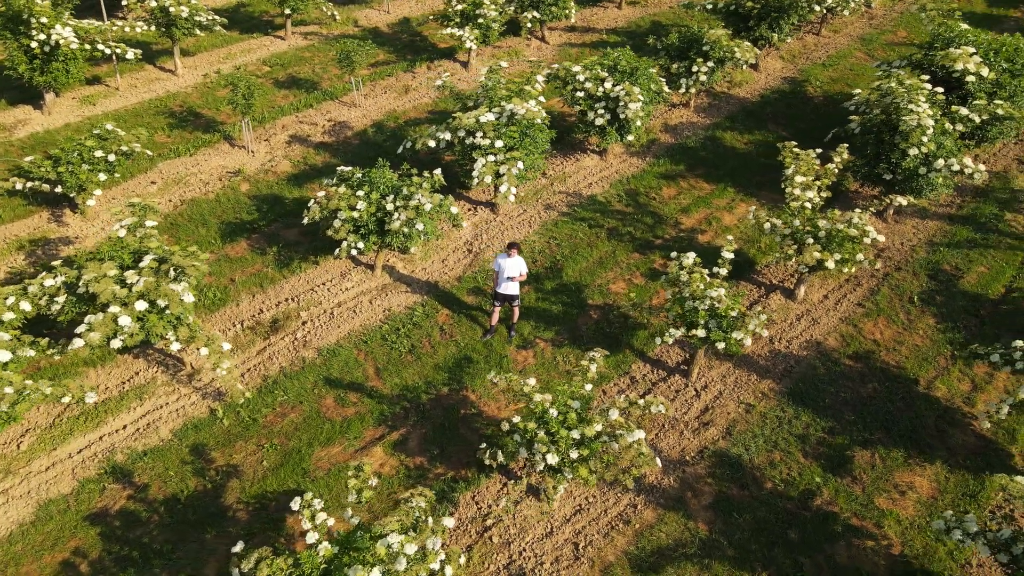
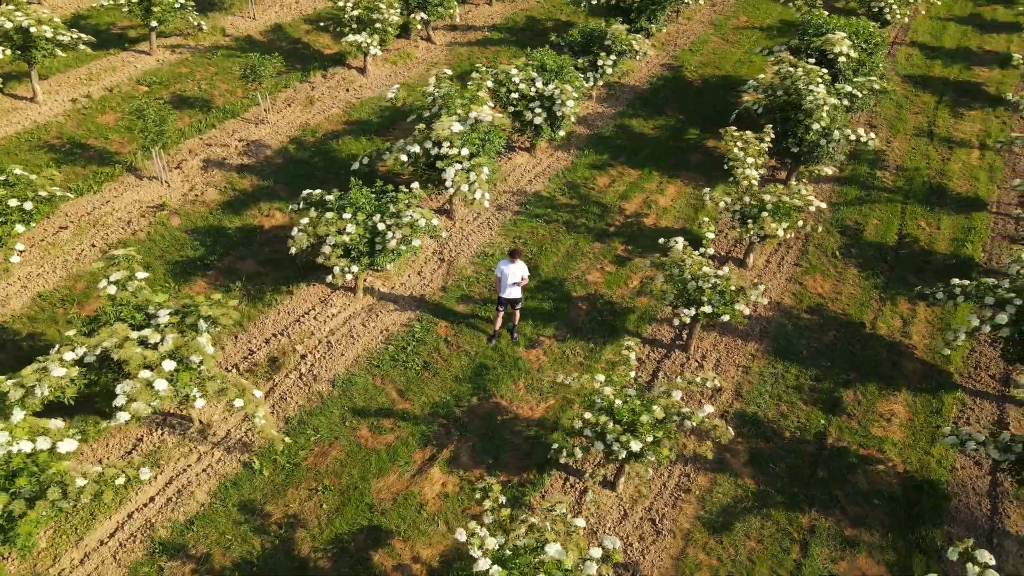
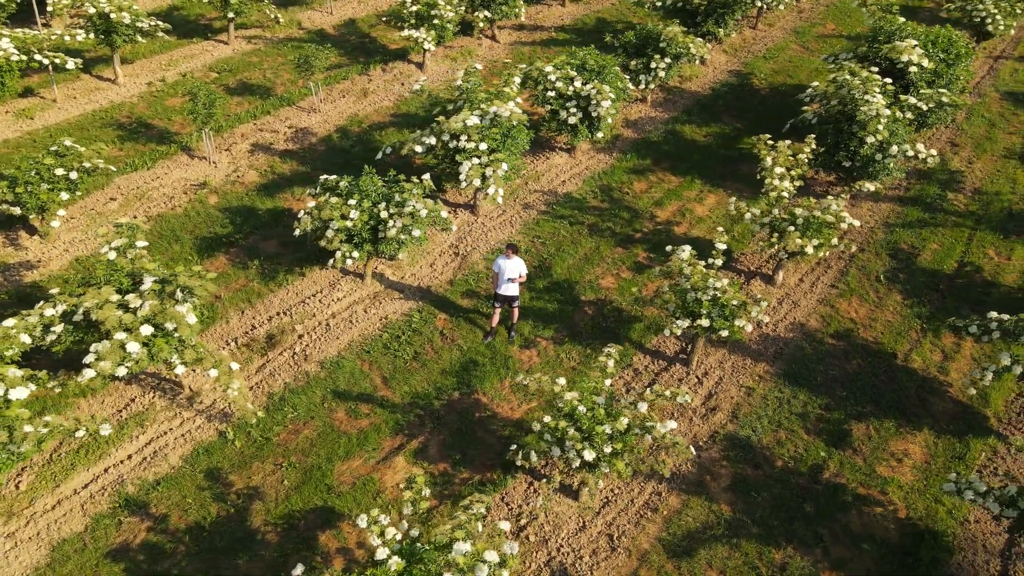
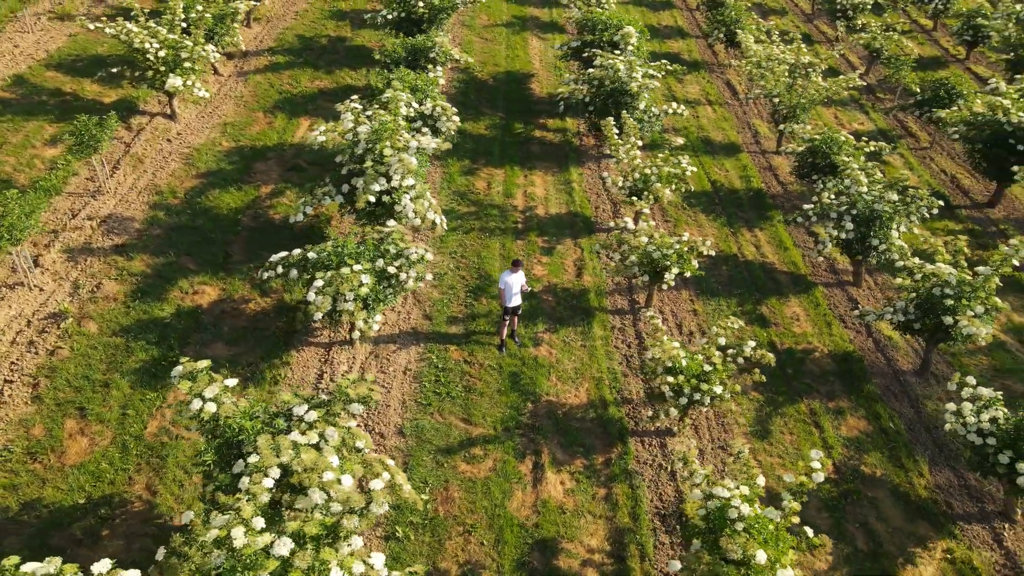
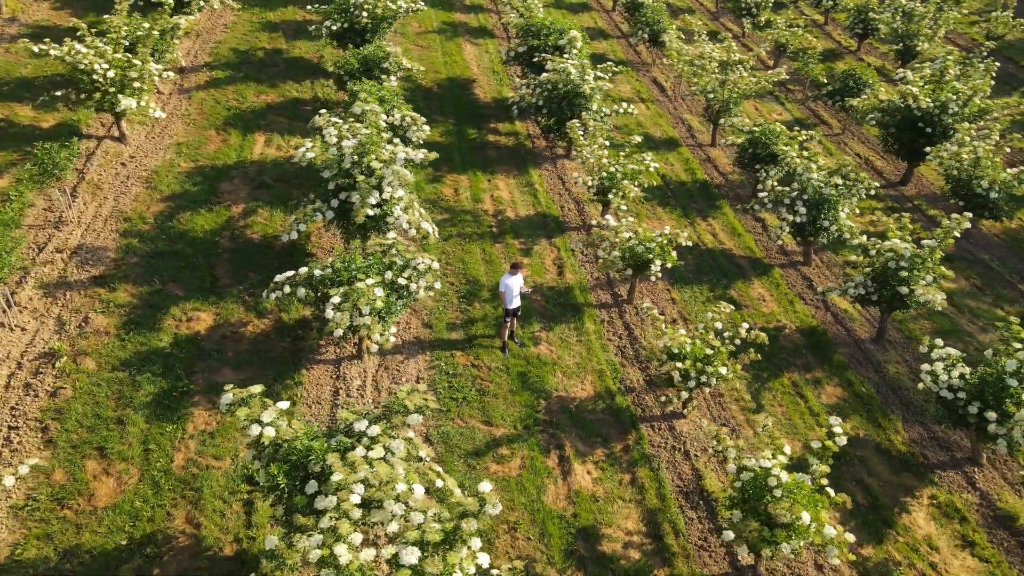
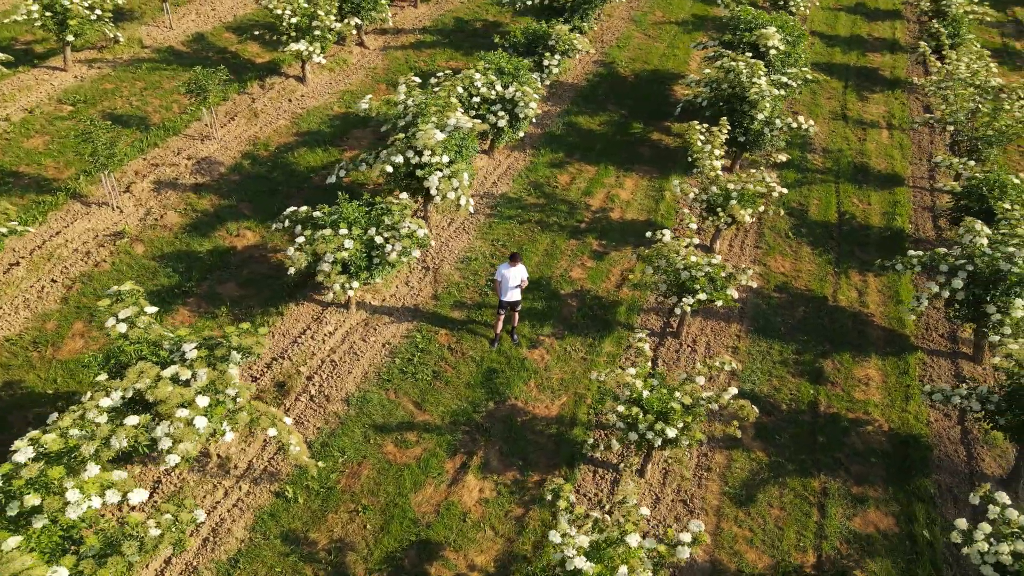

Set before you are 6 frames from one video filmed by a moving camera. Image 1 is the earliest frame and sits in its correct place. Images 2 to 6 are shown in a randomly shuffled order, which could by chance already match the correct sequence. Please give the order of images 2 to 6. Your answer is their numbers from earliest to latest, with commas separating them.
3, 2, 6, 4, 5
